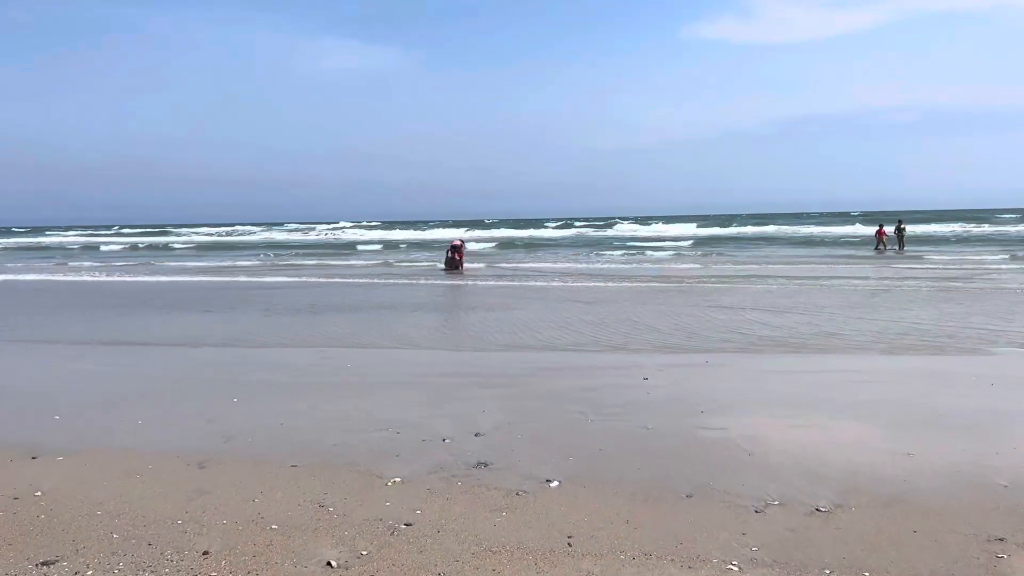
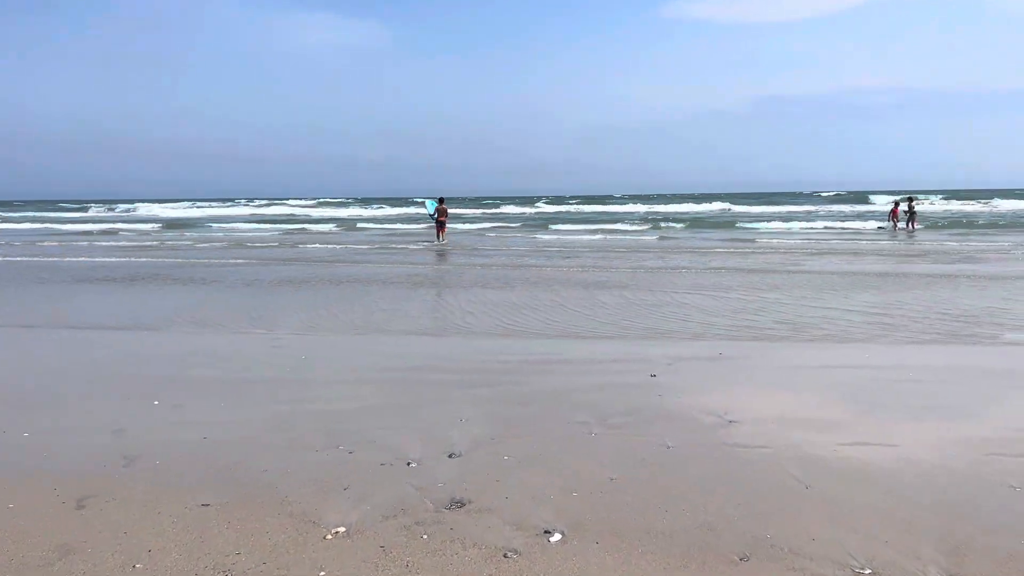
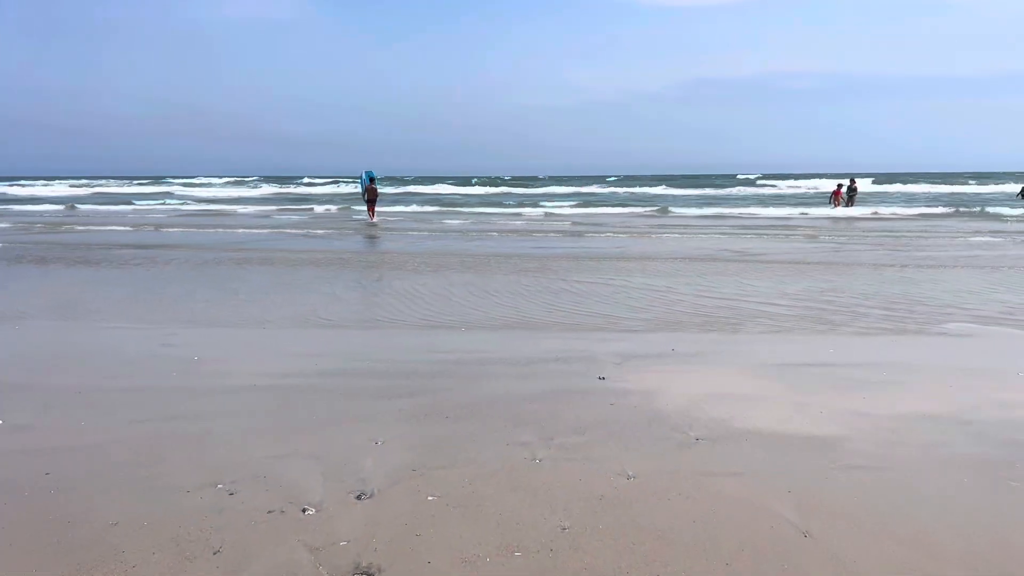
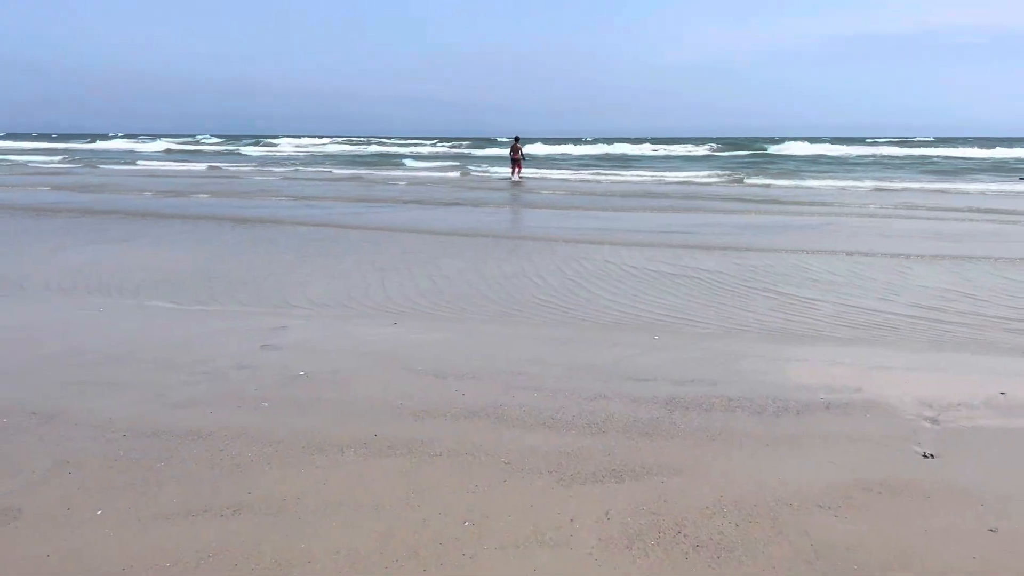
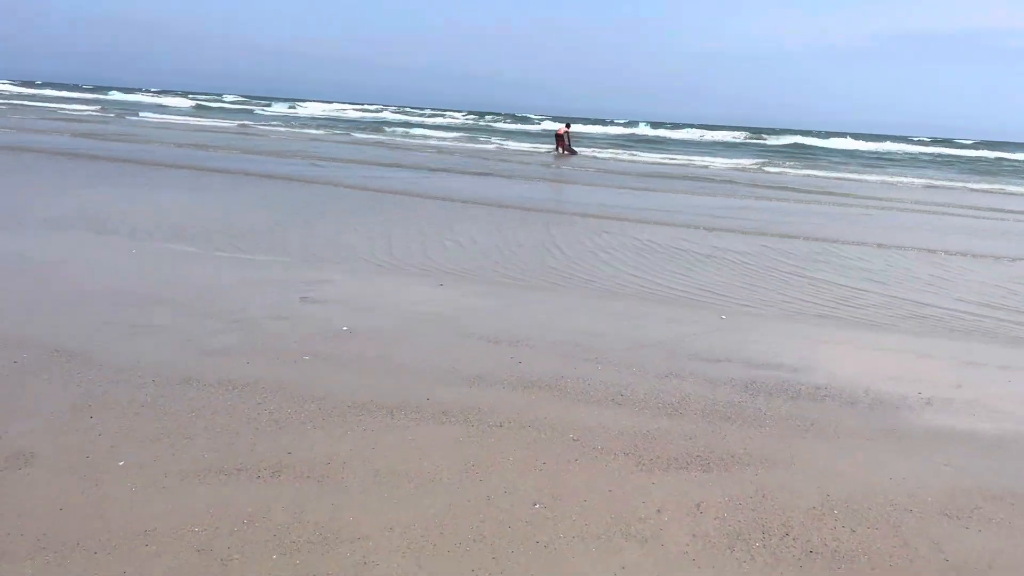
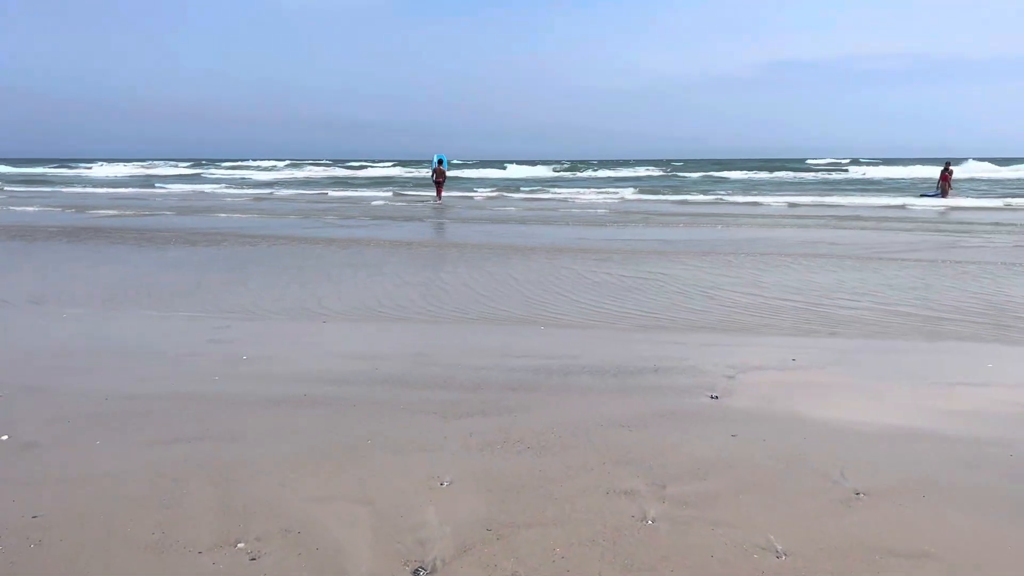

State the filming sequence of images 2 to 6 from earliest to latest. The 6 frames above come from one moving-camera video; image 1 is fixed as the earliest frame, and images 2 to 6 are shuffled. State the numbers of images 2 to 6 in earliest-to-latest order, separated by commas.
2, 3, 6, 4, 5
